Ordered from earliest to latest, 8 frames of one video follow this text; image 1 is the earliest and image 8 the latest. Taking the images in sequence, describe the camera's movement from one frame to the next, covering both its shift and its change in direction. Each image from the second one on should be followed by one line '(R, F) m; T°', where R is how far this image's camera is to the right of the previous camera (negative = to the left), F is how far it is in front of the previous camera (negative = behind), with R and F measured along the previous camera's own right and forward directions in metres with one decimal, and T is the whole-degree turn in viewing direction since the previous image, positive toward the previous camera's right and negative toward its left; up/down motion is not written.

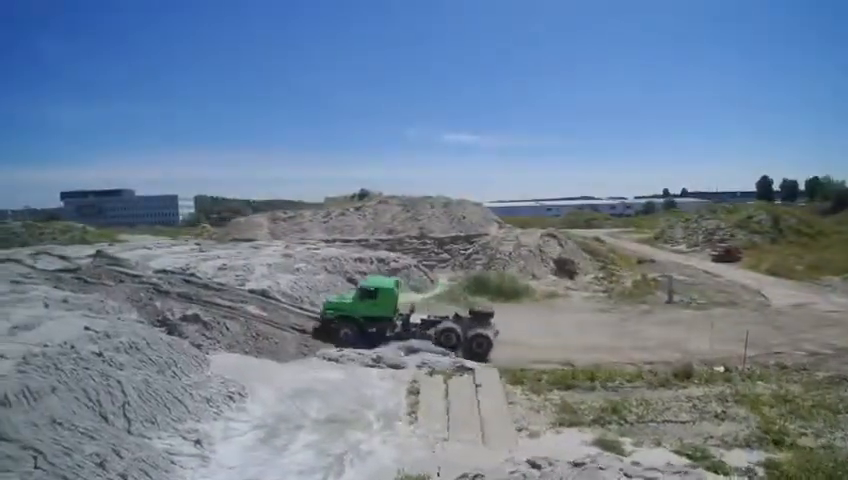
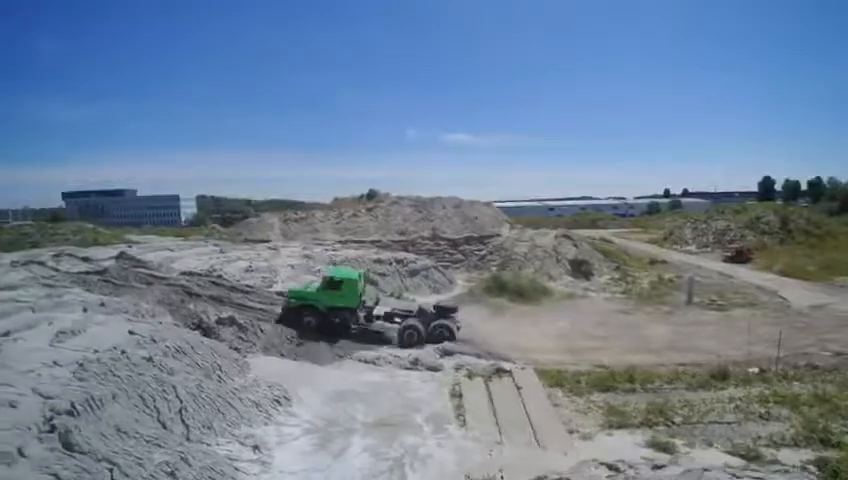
(-0.9, 0.0) m; 0°
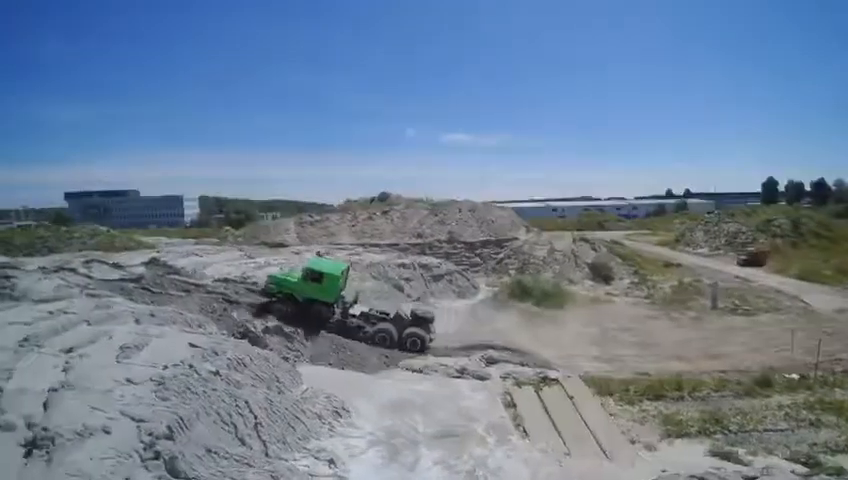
(-1.1, 0.0) m; 0°
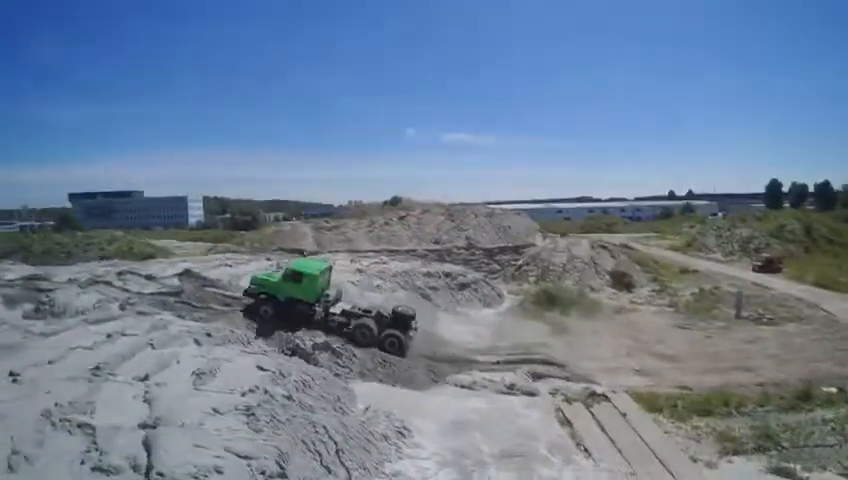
(-1.1, -0.1) m; 0°
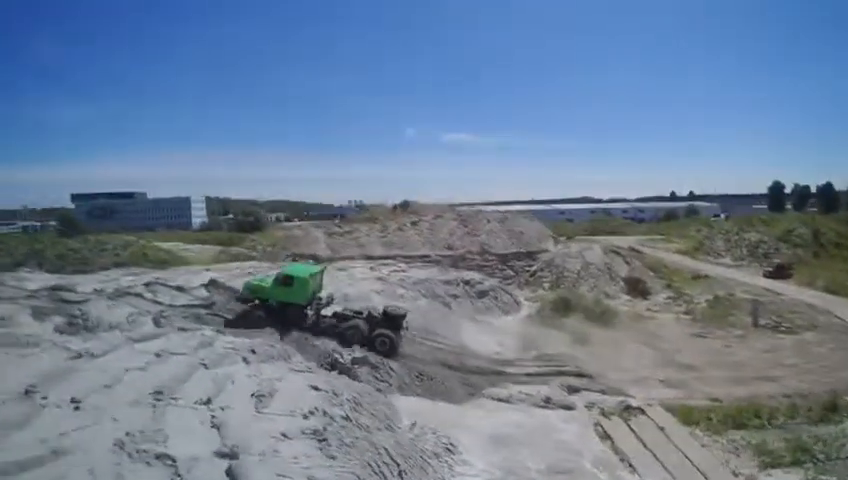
(-0.9, -0.2) m; 0°
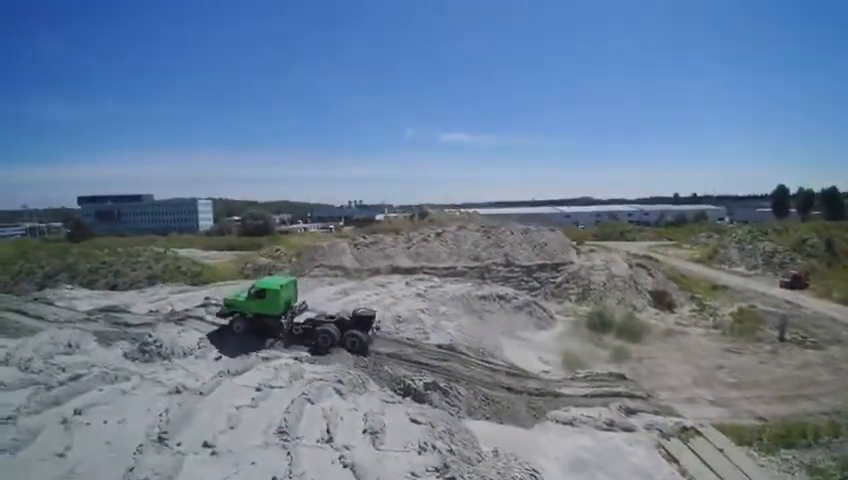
(-1.7, -0.7) m; +1°
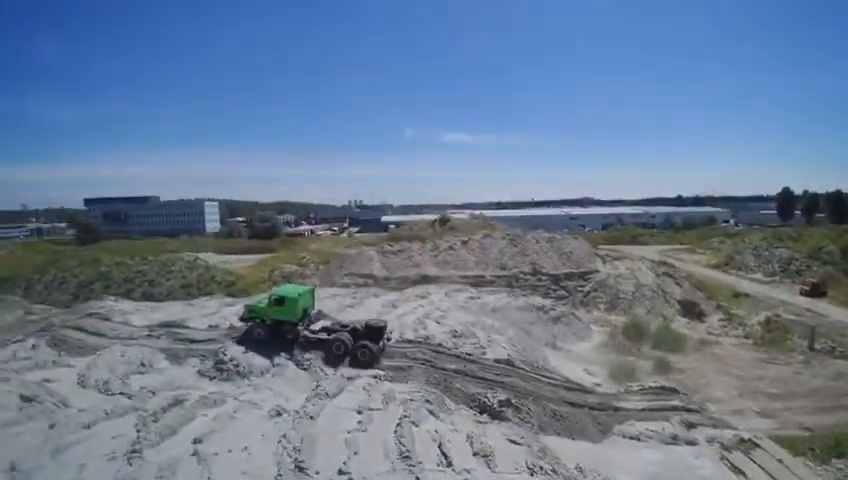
(-1.9, -0.6) m; +1°
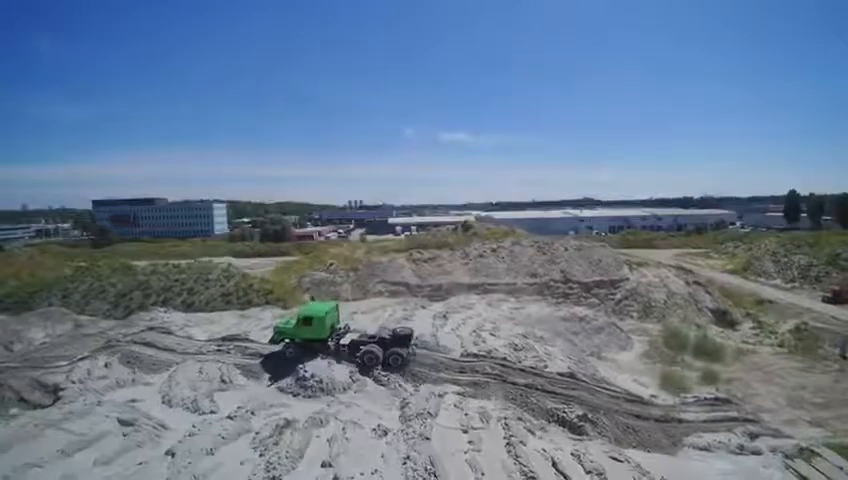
(-2.3, -0.6) m; +1°
